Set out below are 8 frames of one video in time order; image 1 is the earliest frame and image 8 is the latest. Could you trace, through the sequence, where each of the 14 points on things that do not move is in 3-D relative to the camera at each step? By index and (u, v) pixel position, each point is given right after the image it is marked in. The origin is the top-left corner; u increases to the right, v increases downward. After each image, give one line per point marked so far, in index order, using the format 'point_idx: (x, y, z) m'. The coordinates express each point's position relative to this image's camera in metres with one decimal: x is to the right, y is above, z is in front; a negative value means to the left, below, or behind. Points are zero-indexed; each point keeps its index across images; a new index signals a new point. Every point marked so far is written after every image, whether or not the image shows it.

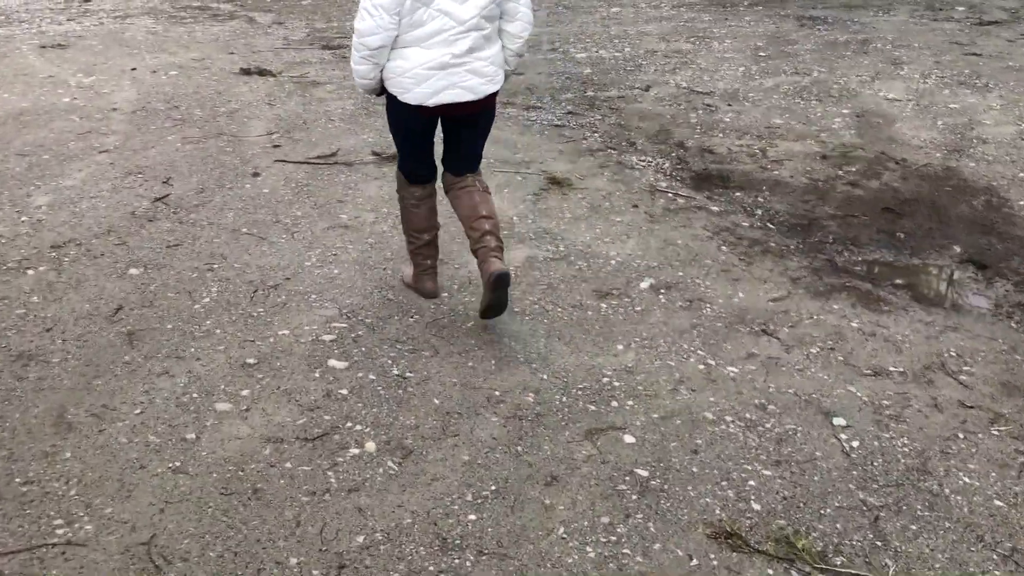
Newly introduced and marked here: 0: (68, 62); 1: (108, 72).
0: (-3.0, +1.5, +6.3) m
1: (-2.6, +1.4, +5.9) m
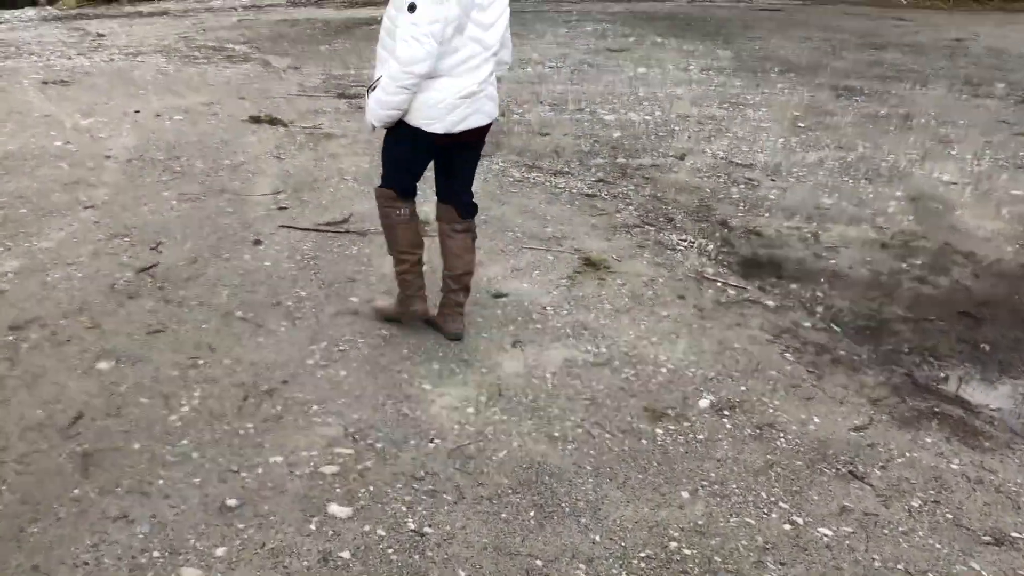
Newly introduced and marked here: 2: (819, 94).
0: (-2.9, +1.2, +6.0) m
1: (-2.4, +1.0, +5.6) m
2: (+2.7, +1.7, +8.2) m
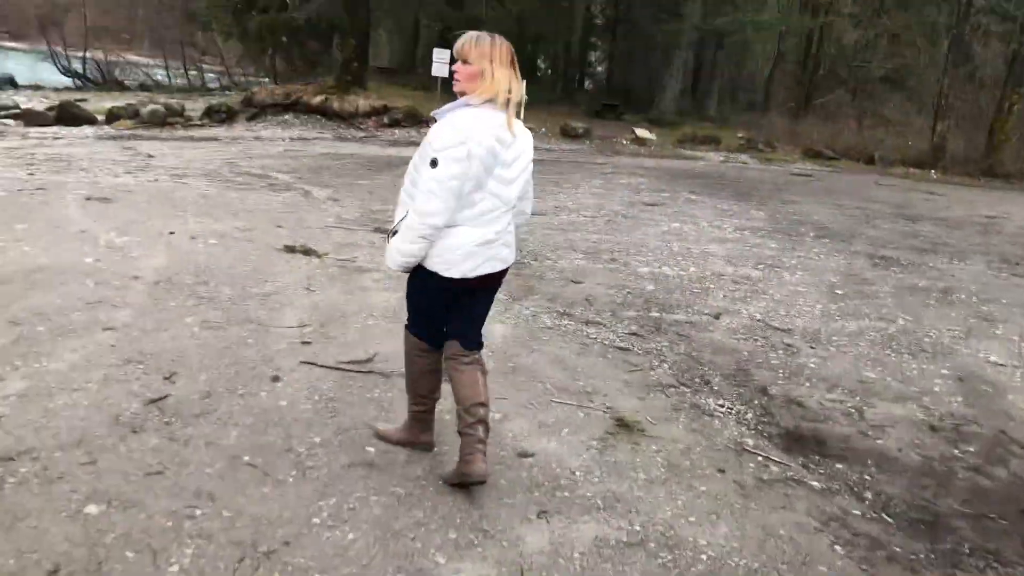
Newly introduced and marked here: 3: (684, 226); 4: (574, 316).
0: (-2.6, +0.4, +6.0) m
1: (-2.2, +0.3, +5.6) m
2: (+3.0, +0.2, +8.1) m
3: (+1.7, +0.6, +9.3) m
4: (+0.4, -0.2, +5.2) m
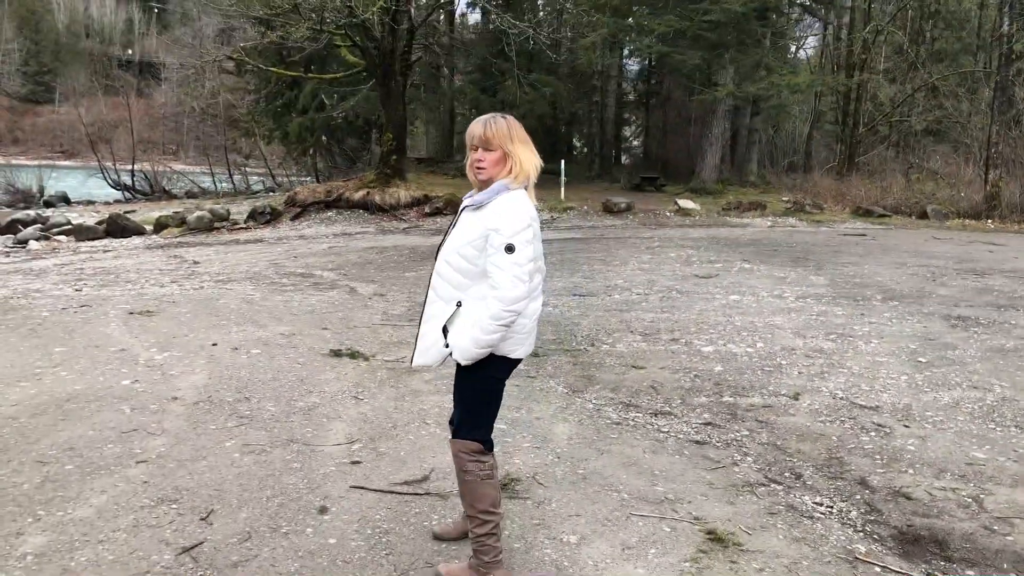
0: (-2.3, -0.3, +5.9) m
1: (-1.9, -0.4, +5.4) m
2: (+3.5, -0.3, +7.6) m
3: (+2.2, -0.1, +8.9) m
4: (+0.7, -0.6, +4.9) m
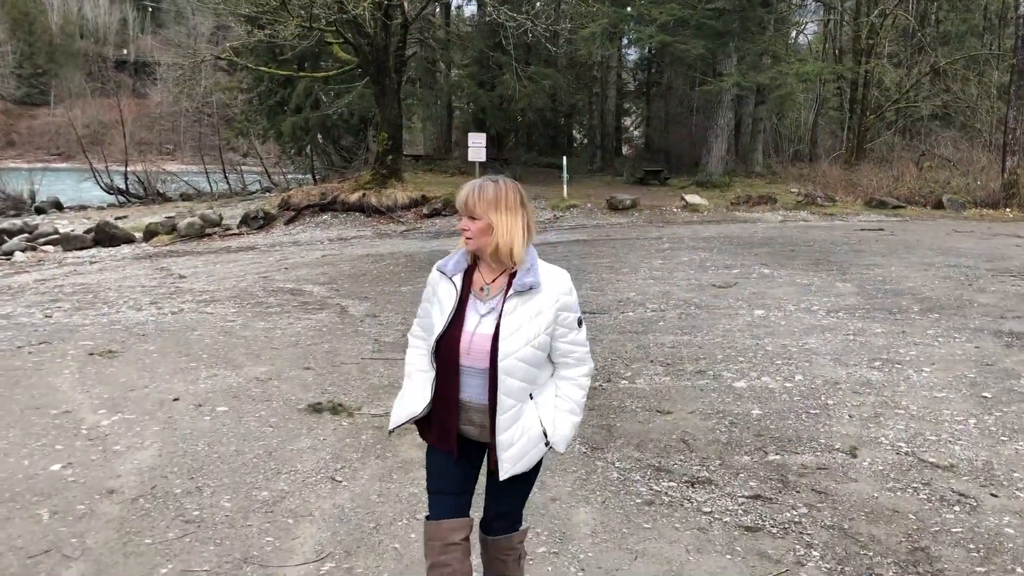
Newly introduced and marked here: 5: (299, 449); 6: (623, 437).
0: (-2.3, -0.6, +5.1) m
1: (-1.8, -0.6, +4.6) m
2: (+3.5, -0.4, +6.8) m
3: (+2.3, -0.2, +8.1) m
4: (+0.7, -0.8, +4.1) m
5: (-0.9, -0.7, +4.0) m
6: (+0.6, -0.8, +4.7) m
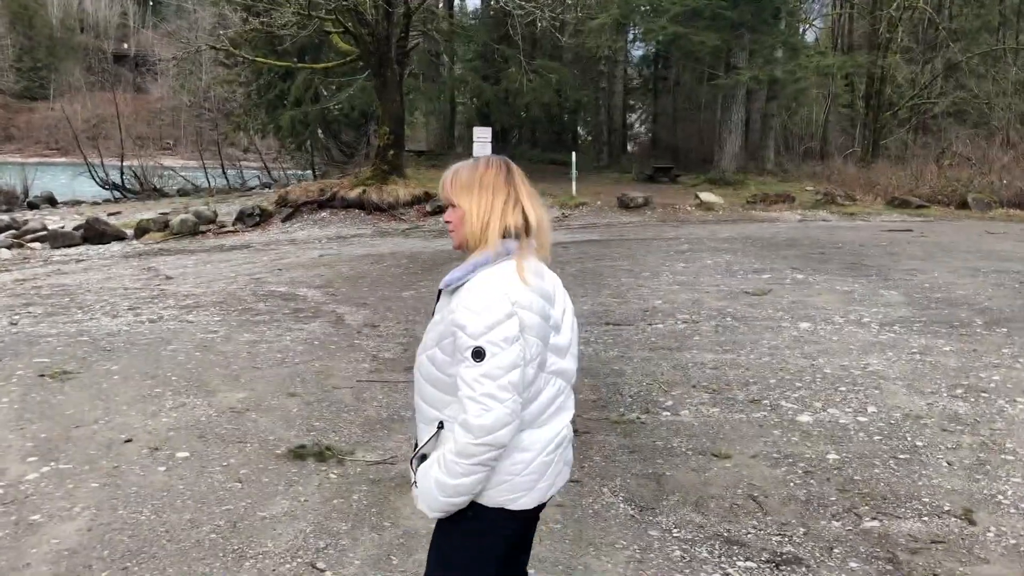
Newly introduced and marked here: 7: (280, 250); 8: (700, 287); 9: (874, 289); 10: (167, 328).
0: (-2.1, -0.6, +4.2) m
1: (-1.7, -0.7, +3.7) m
2: (+3.6, -0.5, +6.0) m
3: (+2.4, -0.3, +7.2) m
4: (+0.8, -0.9, +3.2) m
5: (-0.8, -0.8, +3.1) m
6: (+0.7, -0.8, +3.8) m
7: (-3.8, +0.6, +15.0) m
8: (+1.9, 0.0, +9.4) m
9: (+3.6, 0.0, +9.3) m
10: (-2.9, -0.3, +7.6) m
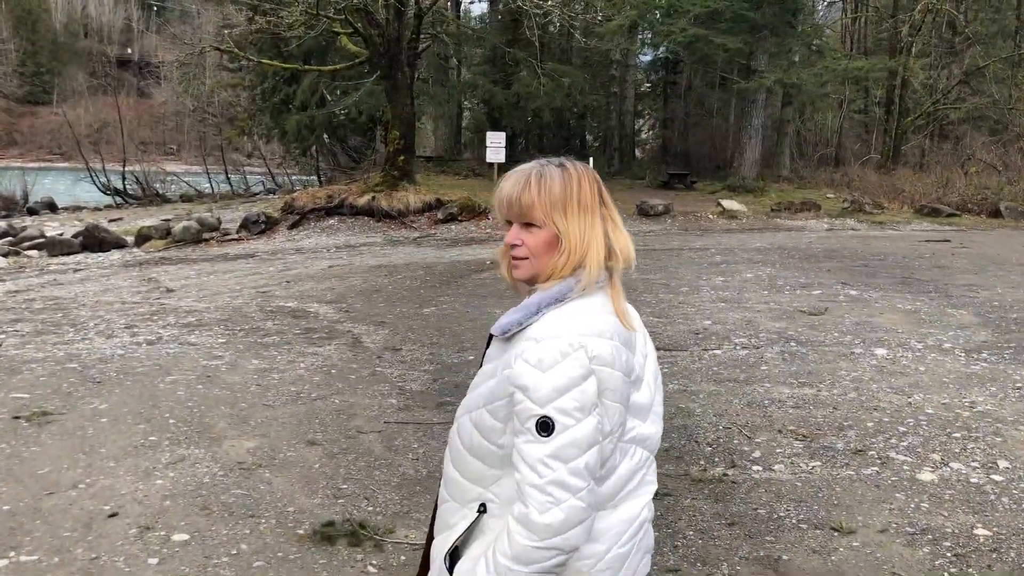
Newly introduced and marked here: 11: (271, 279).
0: (-1.9, -0.7, +3.4) m
1: (-1.5, -0.8, +2.9) m
2: (+3.9, -0.6, +5.1) m
3: (+2.7, -0.5, +6.4) m
4: (+1.1, -1.0, +2.4) m
5: (-0.5, -0.9, +2.3) m
6: (+1.0, -1.0, +3.0) m
7: (-3.5, +0.4, +14.2) m
8: (+2.2, -0.2, +8.6) m
9: (+3.9, -0.2, +8.5) m
10: (-2.6, -0.5, +6.8) m
11: (-3.2, +0.1, +12.1) m
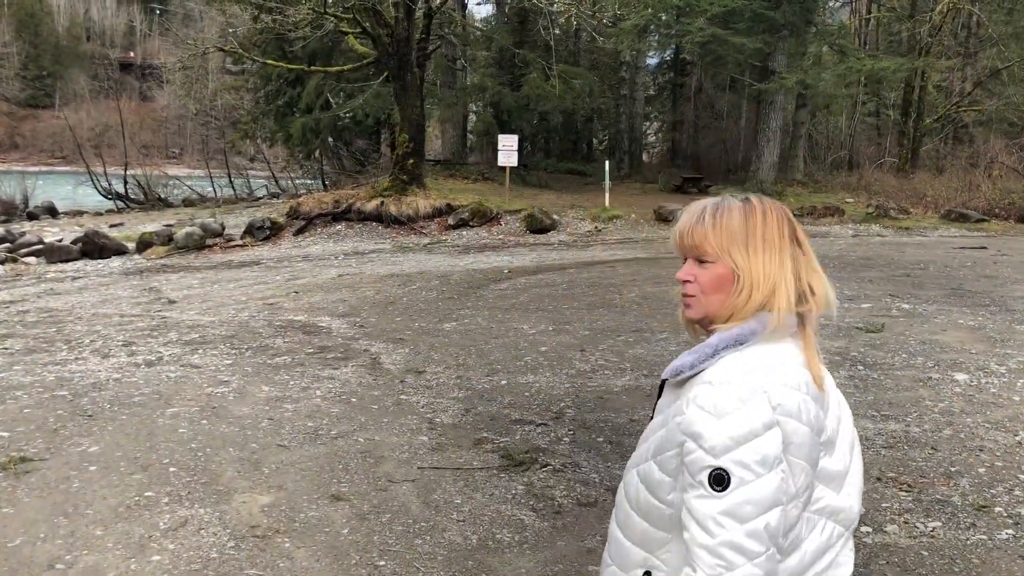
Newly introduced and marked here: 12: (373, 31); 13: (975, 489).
0: (-1.6, -0.8, +2.8) m
1: (-1.2, -0.9, +2.3) m
2: (+4.1, -0.8, +4.5) m
3: (+2.9, -0.6, +5.8) m
4: (+1.3, -1.1, +1.8) m
5: (-0.3, -1.0, +1.7) m
6: (+1.2, -1.1, +2.4) m
7: (-3.2, +0.3, +13.6) m
8: (+2.5, -0.3, +8.0) m
9: (+4.2, -0.3, +7.8) m
10: (-2.3, -0.6, +6.2) m
11: (-2.9, 0.0, +11.5) m
12: (-2.6, +4.9, +17.6) m
13: (+2.0, -0.8, +3.9) m
